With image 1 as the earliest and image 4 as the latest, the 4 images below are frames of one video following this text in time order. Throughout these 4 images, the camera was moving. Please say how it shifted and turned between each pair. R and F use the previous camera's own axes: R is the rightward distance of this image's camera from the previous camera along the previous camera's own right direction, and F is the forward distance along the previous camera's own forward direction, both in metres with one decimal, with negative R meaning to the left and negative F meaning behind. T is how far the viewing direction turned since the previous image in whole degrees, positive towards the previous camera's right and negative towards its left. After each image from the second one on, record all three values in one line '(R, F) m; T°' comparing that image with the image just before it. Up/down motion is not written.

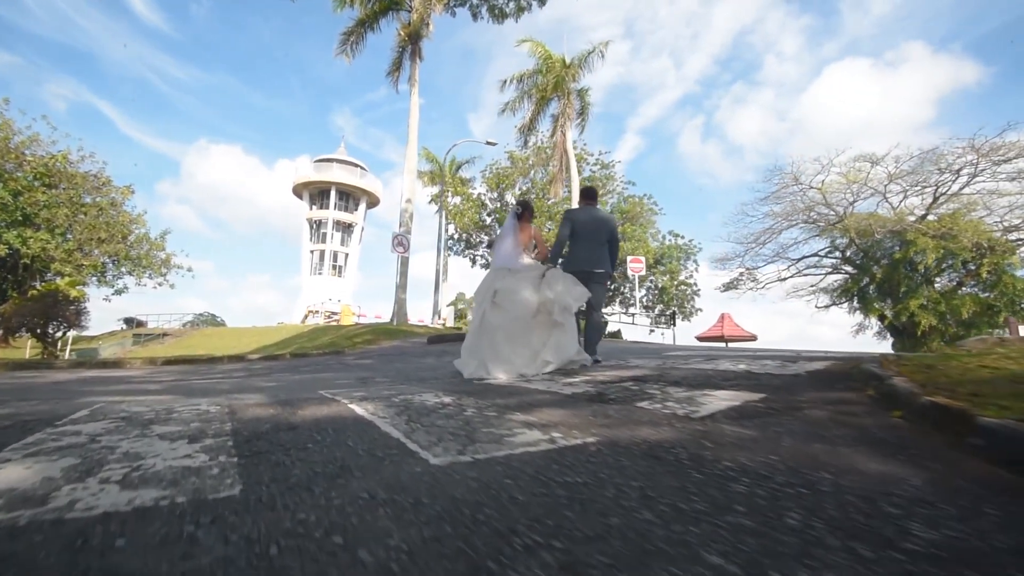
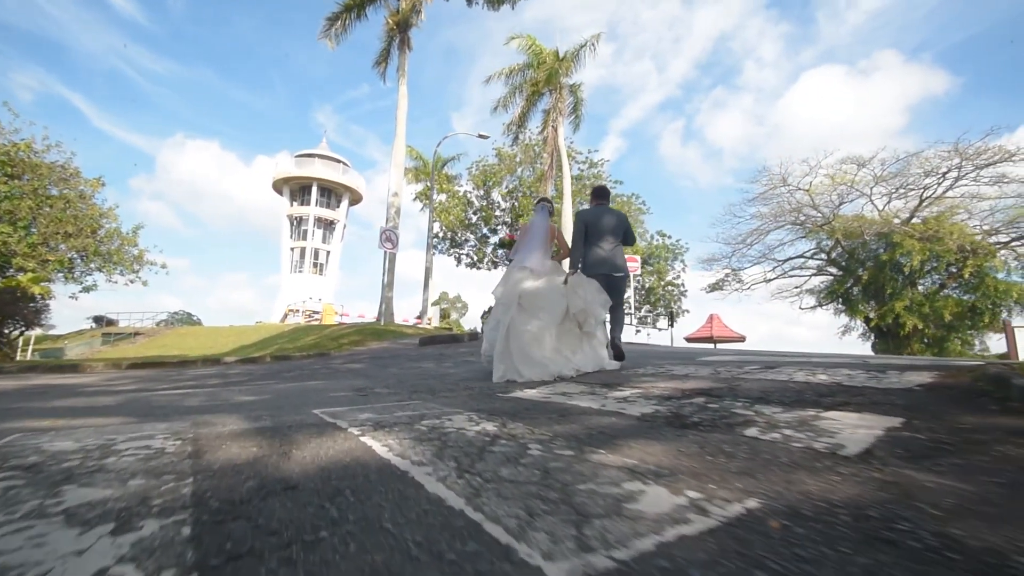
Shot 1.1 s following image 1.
(-0.4, +0.9) m; +2°
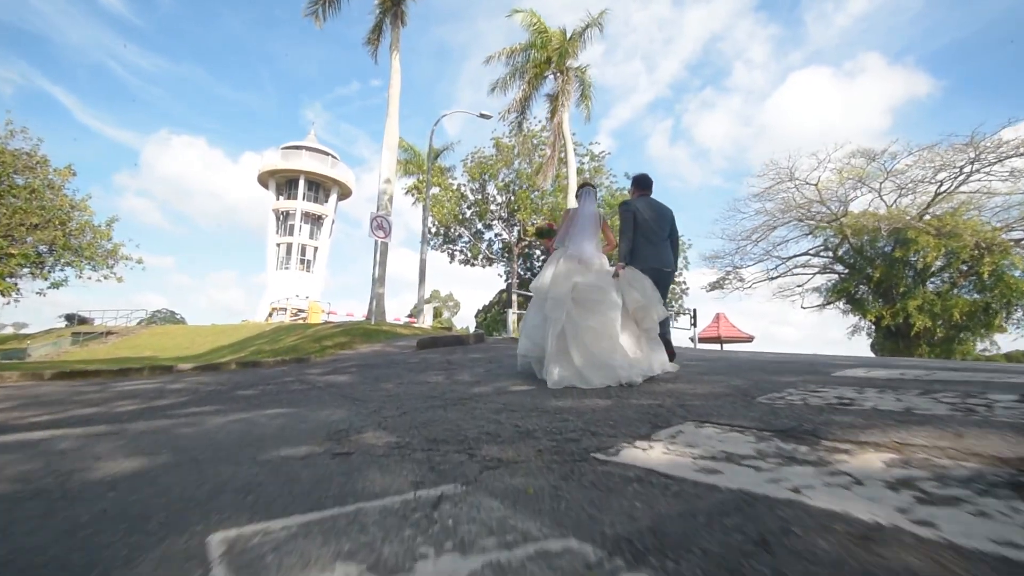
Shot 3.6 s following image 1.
(-0.5, +2.1) m; +1°
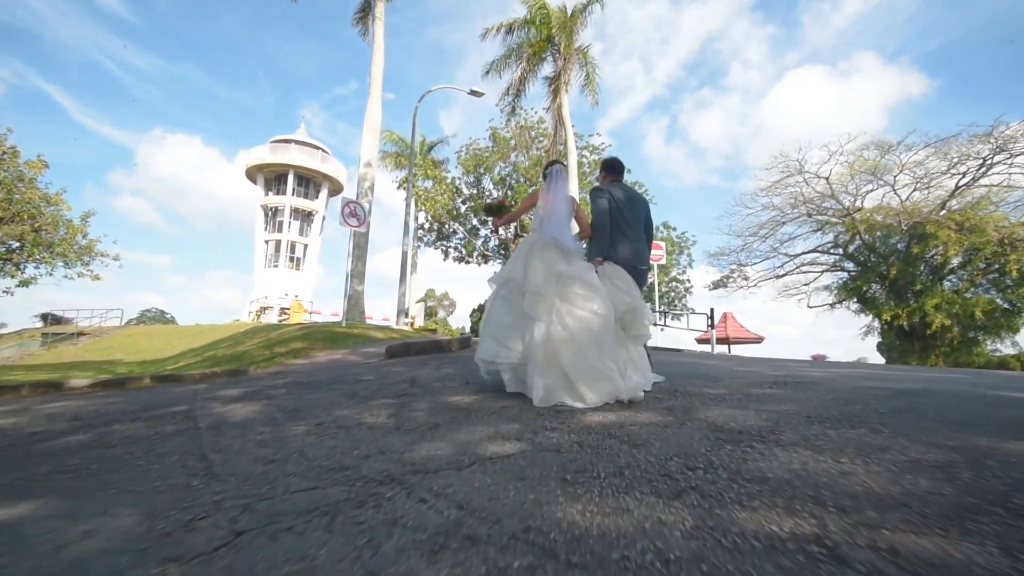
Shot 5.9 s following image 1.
(+0.1, +2.1) m; 0°
